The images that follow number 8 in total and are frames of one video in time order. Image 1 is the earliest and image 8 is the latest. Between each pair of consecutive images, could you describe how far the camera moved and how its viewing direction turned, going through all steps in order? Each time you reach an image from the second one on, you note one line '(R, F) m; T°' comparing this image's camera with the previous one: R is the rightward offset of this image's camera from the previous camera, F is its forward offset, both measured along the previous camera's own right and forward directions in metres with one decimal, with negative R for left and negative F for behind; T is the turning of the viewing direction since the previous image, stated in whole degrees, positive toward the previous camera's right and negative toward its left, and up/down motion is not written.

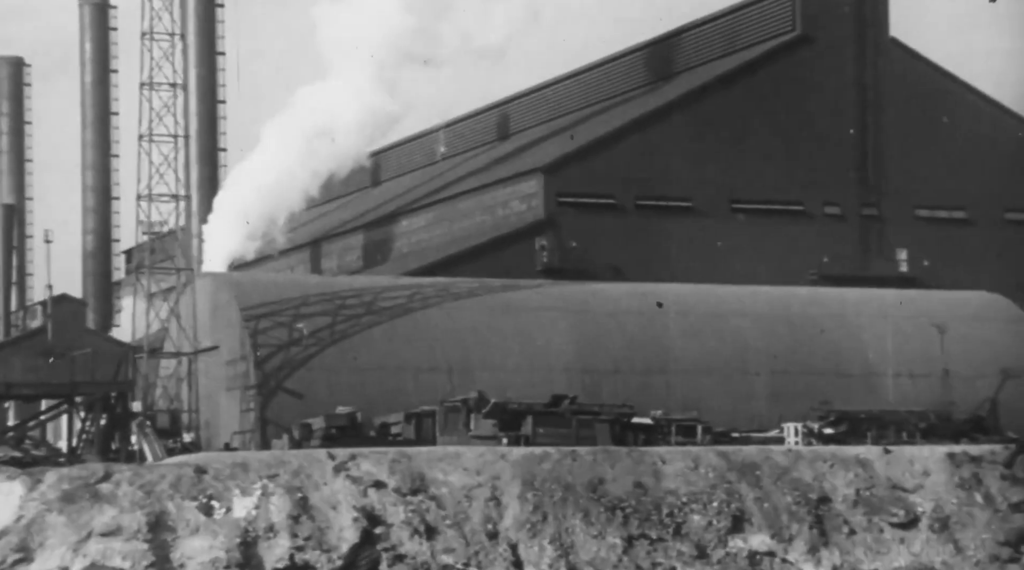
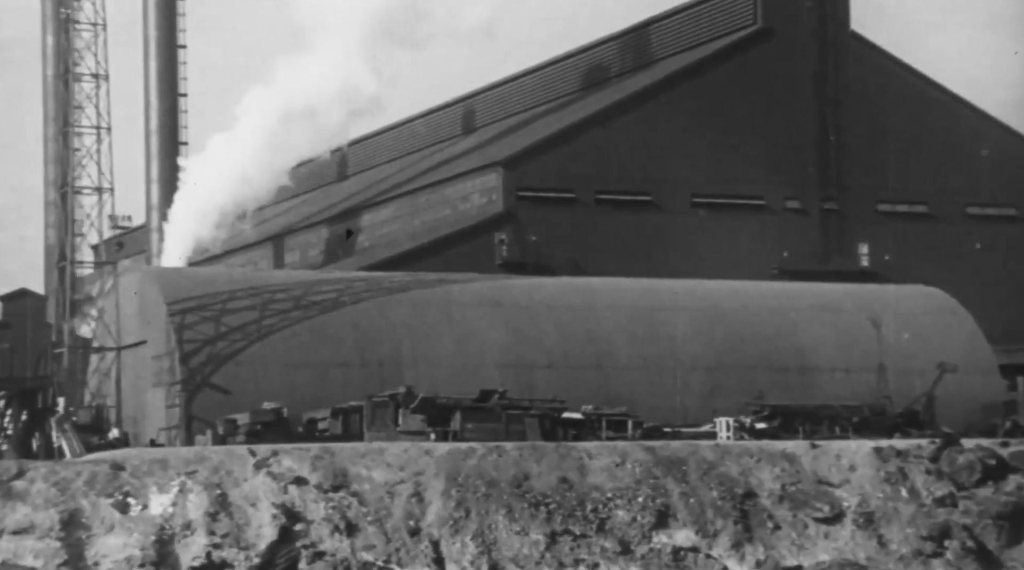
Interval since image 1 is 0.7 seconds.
(+0.3, +0.1) m; +1°
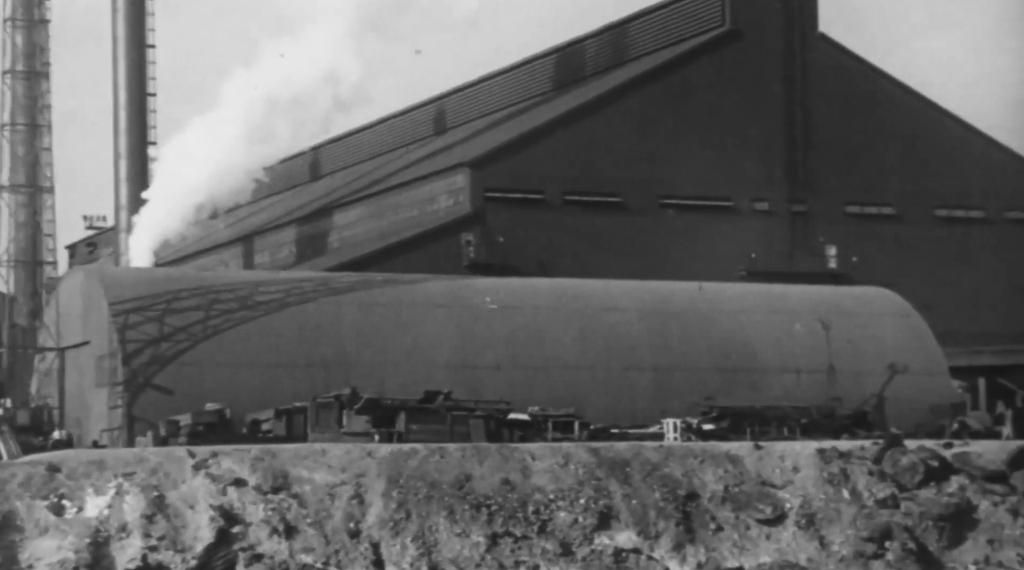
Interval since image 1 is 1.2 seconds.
(+0.2, +0.1) m; +1°
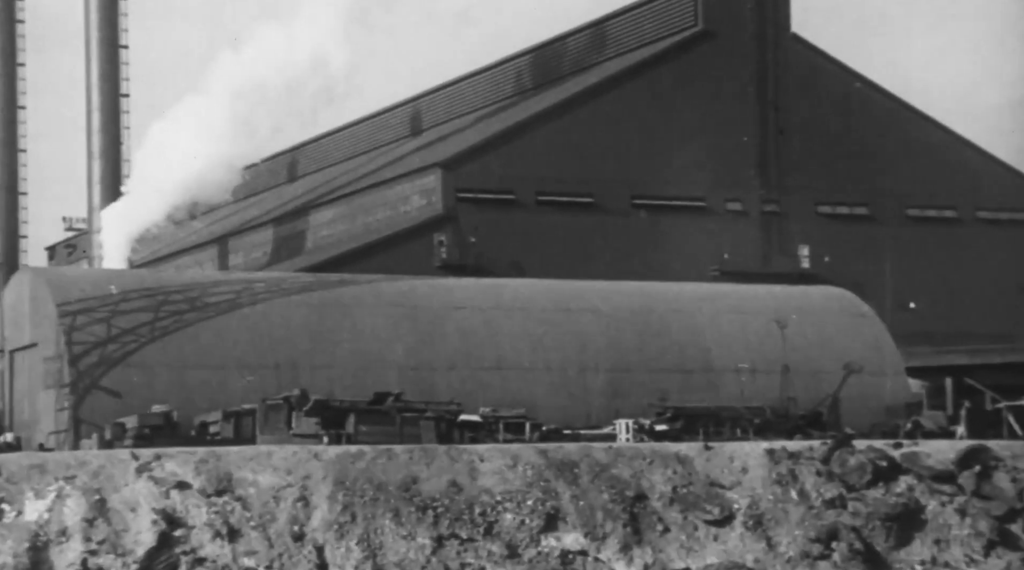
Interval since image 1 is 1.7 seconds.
(+0.2, +0.1) m; +1°
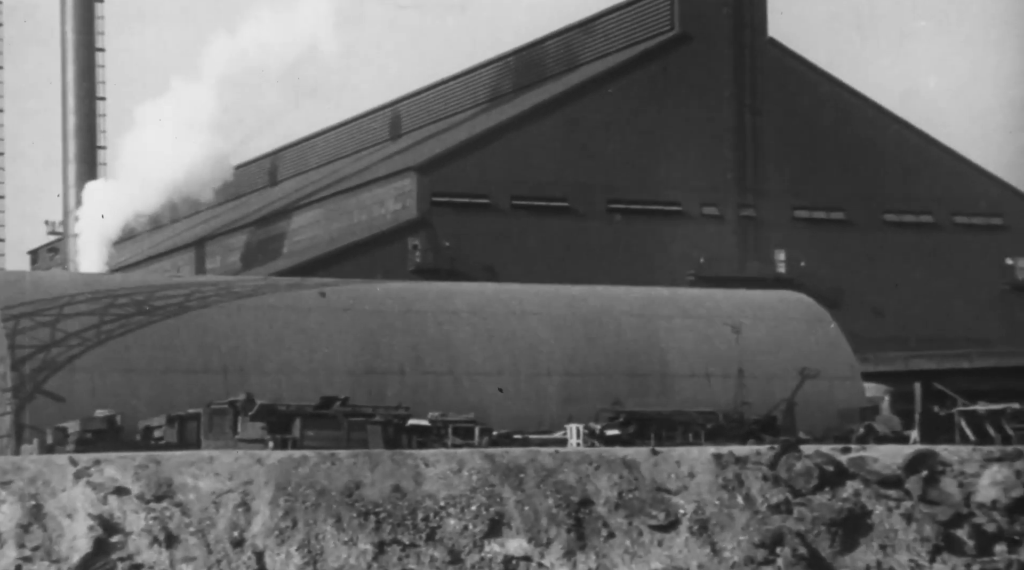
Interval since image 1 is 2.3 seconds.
(+0.3, +0.2) m; +1°
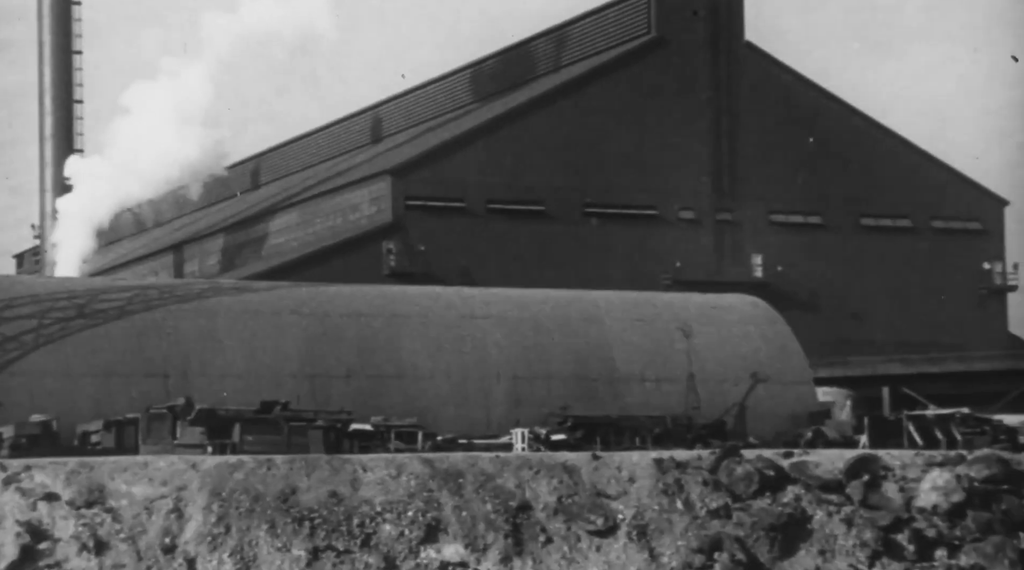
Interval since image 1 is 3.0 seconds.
(+0.3, +0.2) m; +1°
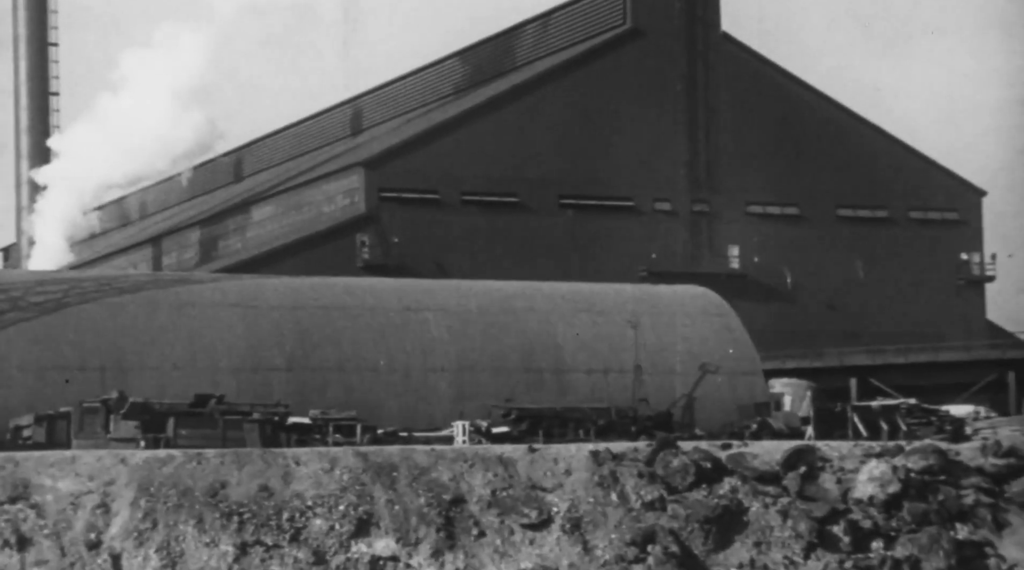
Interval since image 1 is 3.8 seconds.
(+0.3, +0.2) m; +1°
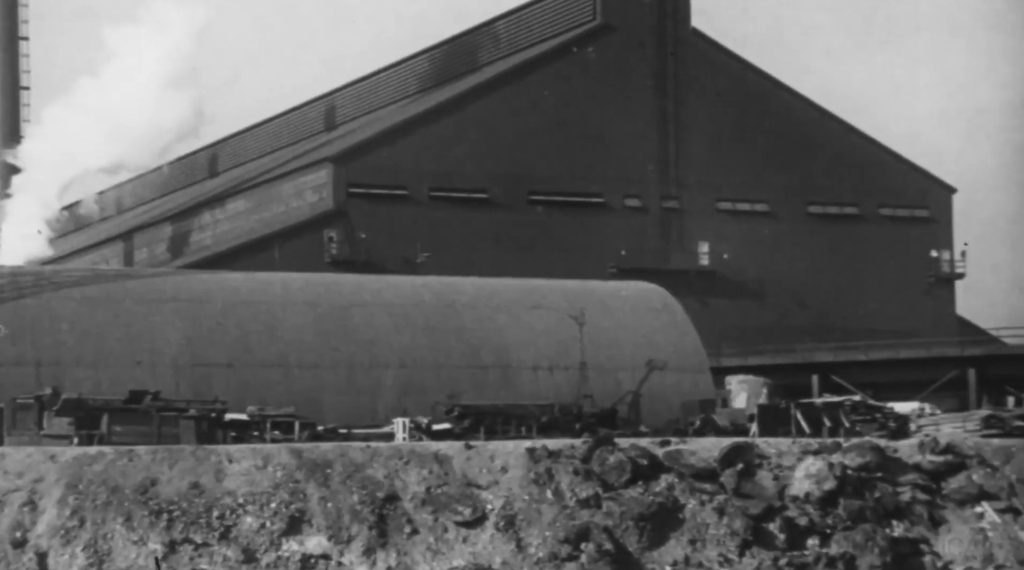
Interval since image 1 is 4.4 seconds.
(+0.3, +0.2) m; +1°
